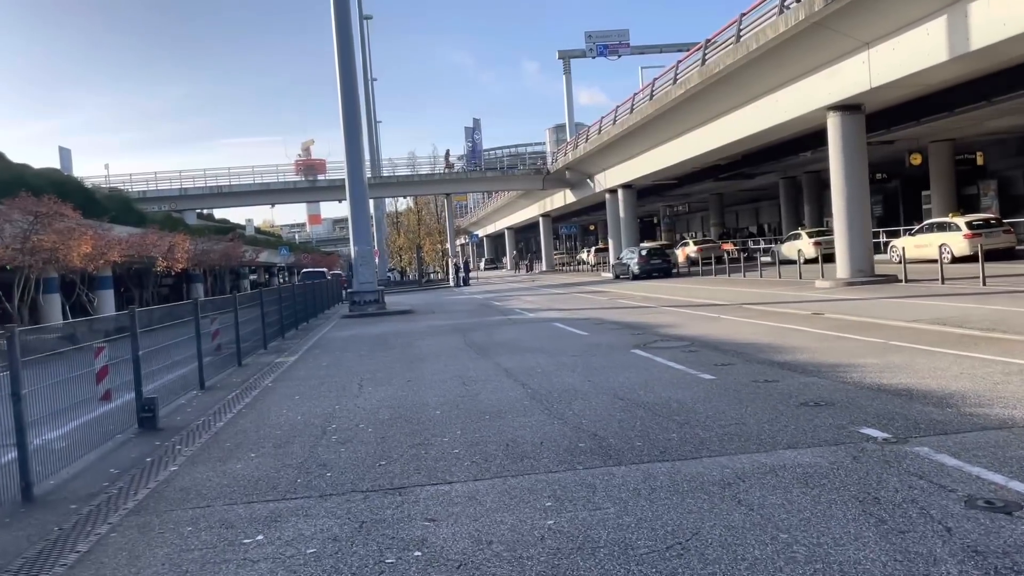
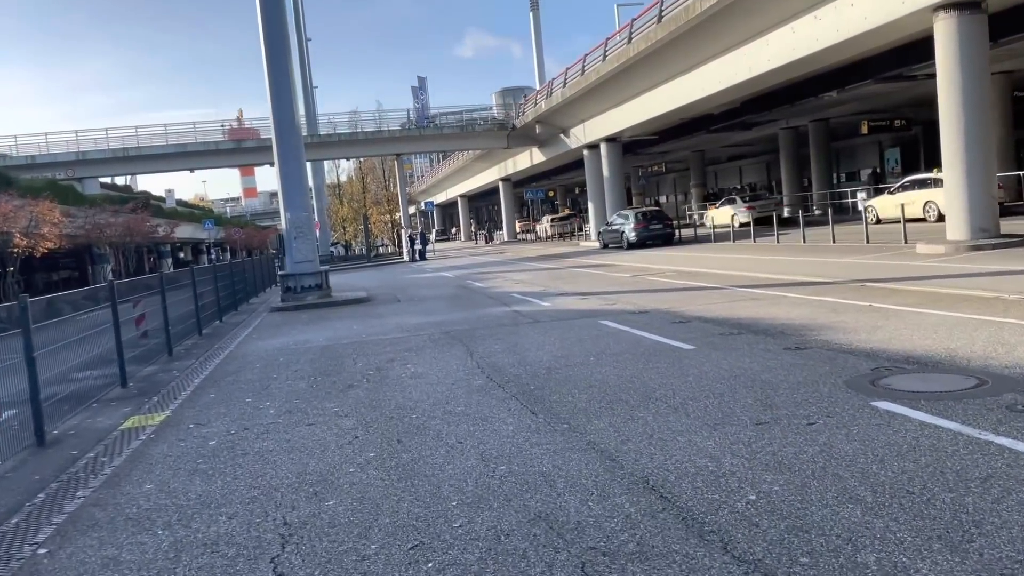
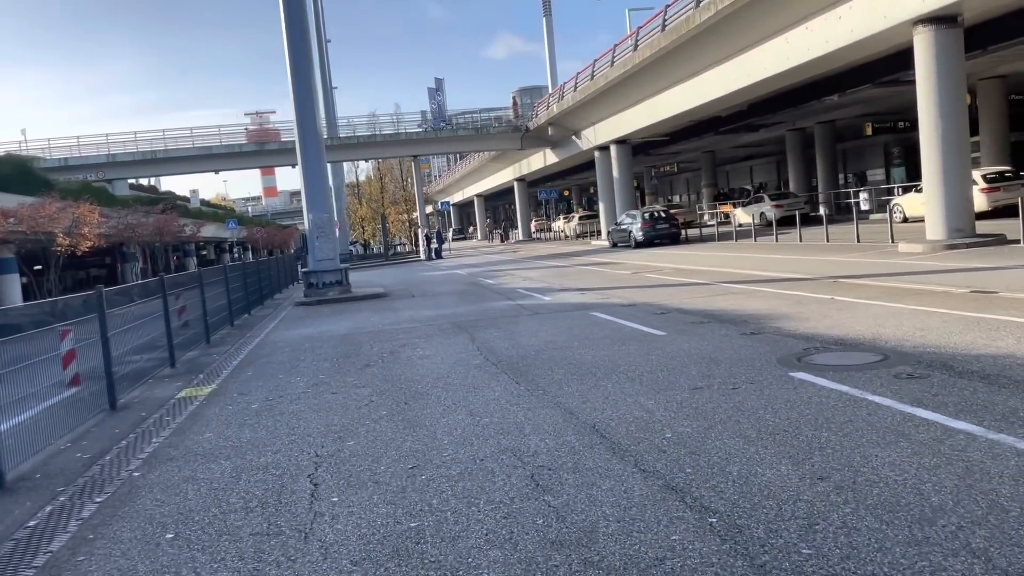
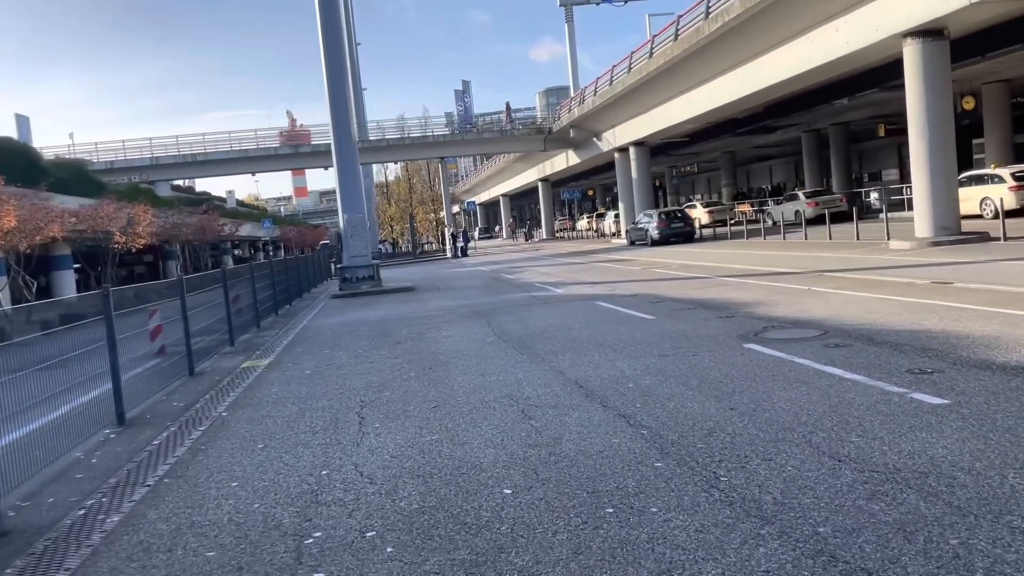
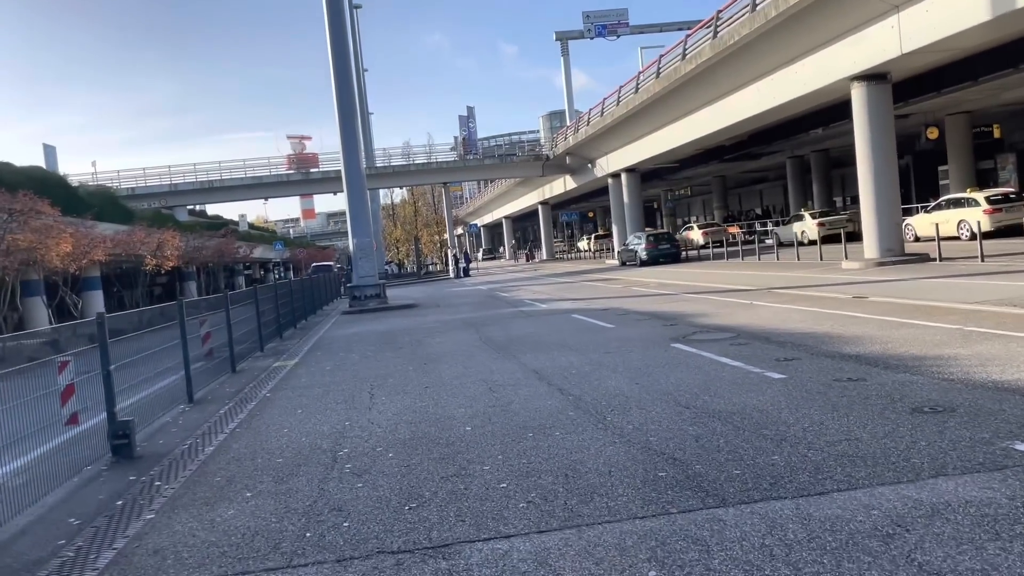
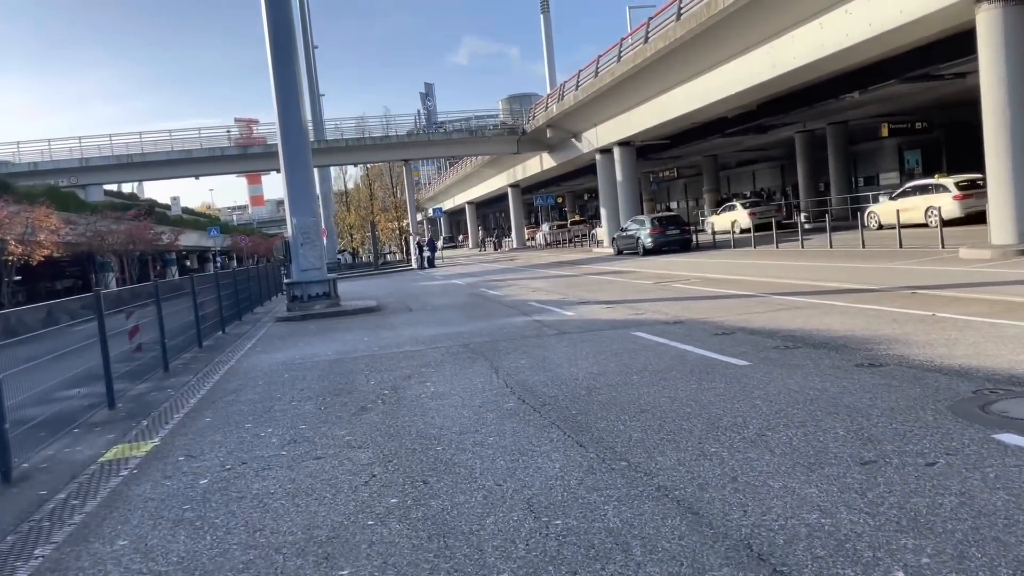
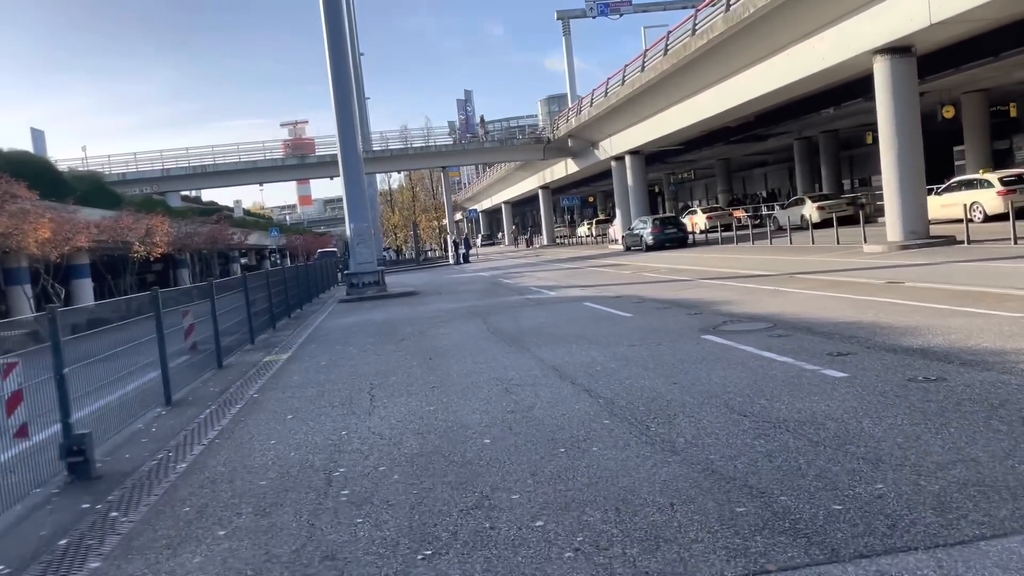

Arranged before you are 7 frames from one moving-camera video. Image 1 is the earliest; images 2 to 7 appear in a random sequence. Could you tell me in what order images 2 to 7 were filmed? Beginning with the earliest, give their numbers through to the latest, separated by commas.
5, 7, 4, 3, 2, 6
